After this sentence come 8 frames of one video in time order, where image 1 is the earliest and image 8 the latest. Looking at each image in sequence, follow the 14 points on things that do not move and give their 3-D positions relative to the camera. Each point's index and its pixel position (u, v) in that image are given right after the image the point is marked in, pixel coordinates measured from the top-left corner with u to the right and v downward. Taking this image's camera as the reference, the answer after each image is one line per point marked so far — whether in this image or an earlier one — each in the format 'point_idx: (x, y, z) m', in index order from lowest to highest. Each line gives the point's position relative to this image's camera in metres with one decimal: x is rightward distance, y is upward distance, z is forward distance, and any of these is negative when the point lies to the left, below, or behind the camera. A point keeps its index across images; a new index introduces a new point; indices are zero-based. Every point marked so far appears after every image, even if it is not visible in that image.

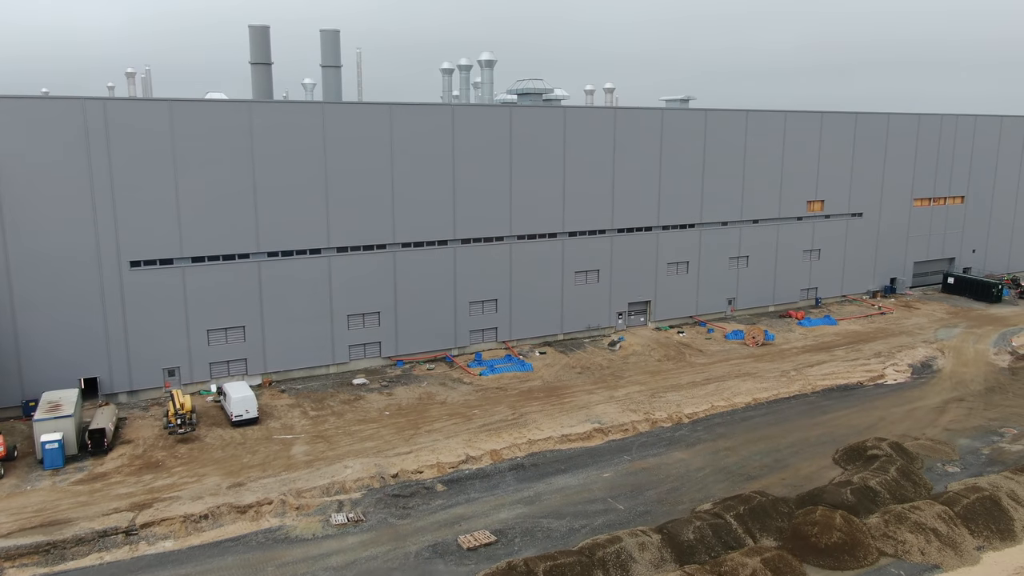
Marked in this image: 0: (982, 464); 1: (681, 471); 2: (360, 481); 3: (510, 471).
0: (+20.1, -7.5, +19.0) m
1: (+7.2, -7.8, +18.9) m
2: (-6.3, -7.9, +18.3) m
3: (-0.1, -7.8, +19.0) m
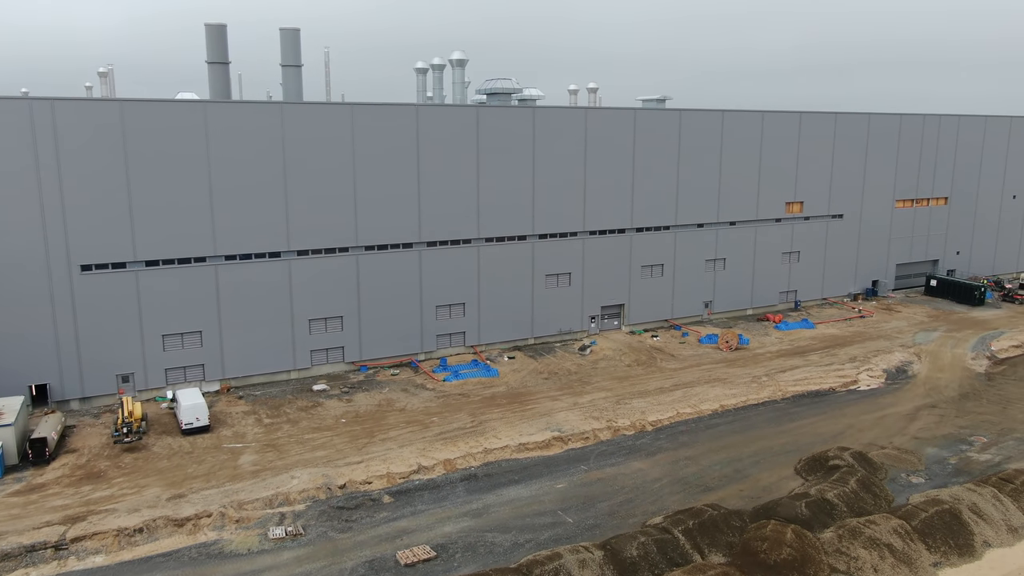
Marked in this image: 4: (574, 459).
0: (+18.1, -7.8, +18.5) m
1: (+5.2, -8.0, +18.3) m
2: (-8.3, -8.2, +17.7) m
3: (-2.1, -8.0, +18.5) m
4: (+2.7, -7.6, +19.8) m
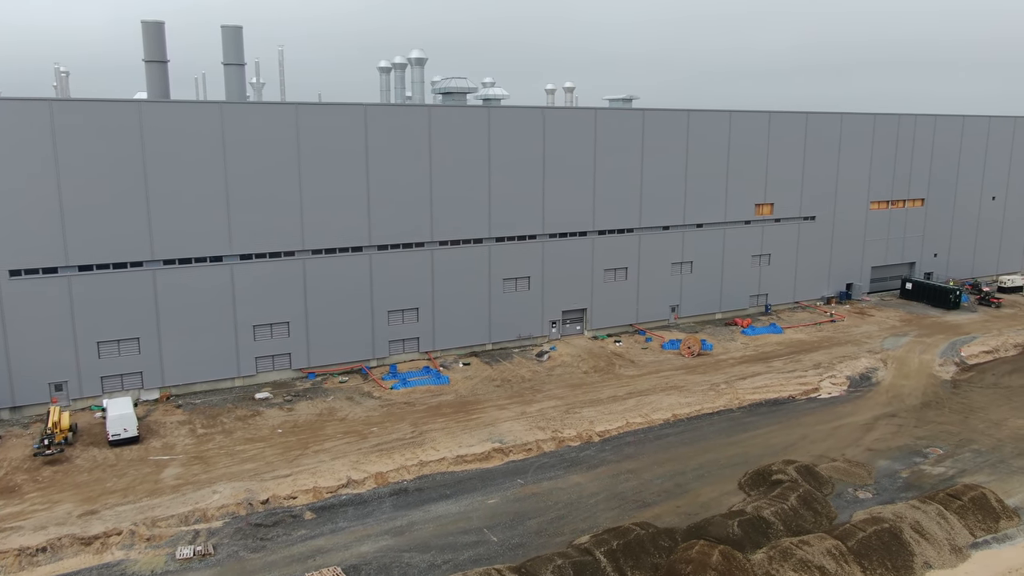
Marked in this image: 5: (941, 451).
0: (+15.4, -8.0, +17.8) m
1: (+2.4, -8.3, +17.6) m
2: (-11.0, -8.4, +17.0) m
3: (-4.9, -8.3, +17.8) m
4: (0.0, -7.9, +19.1) m
5: (+19.2, -7.3, +19.9) m
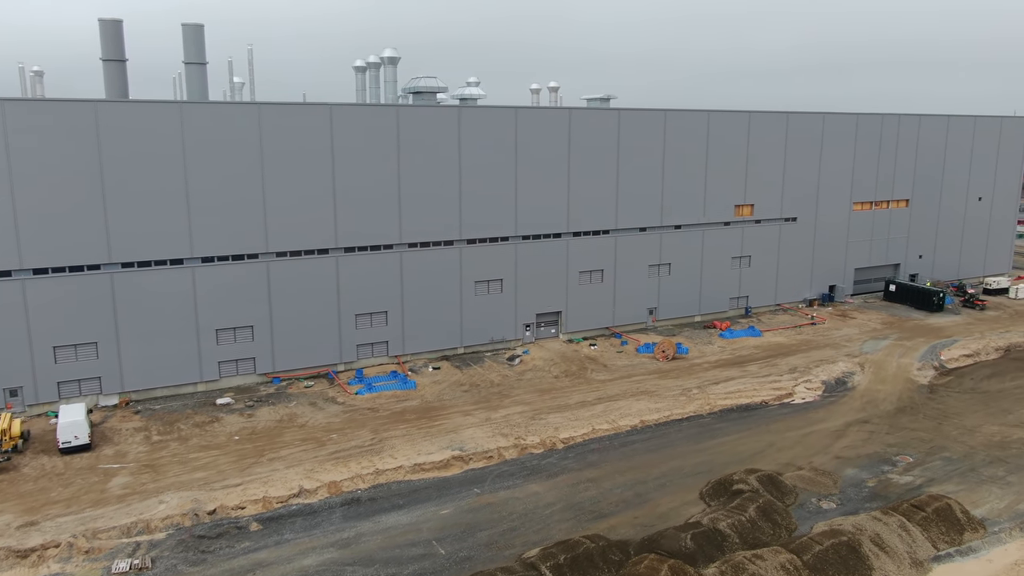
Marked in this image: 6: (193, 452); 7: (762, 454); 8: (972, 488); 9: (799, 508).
0: (+13.6, -8.2, +17.3) m
1: (+0.6, -8.5, +17.1) m
2: (-12.8, -8.6, +16.5) m
3: (-6.7, -8.5, +17.3) m
4: (-1.8, -8.1, +18.6) m
5: (+17.4, -7.5, +19.4) m
6: (-14.2, -7.3, +19.9) m
7: (+11.1, -7.4, +19.8) m
8: (+18.4, -8.0, +17.8) m
9: (+10.8, -8.3, +16.8) m
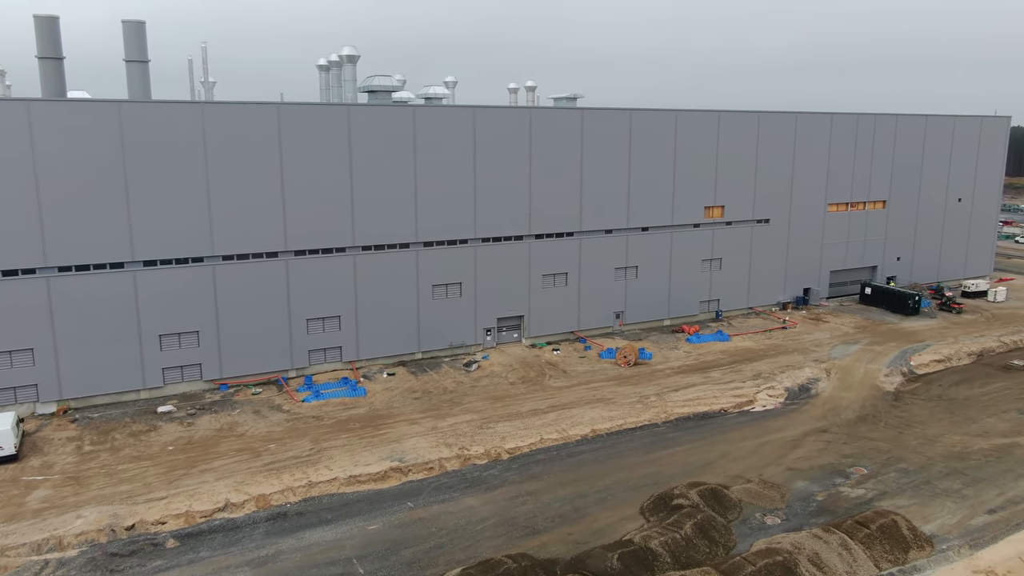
0: (+11.1, -8.4, +16.6) m
1: (-1.9, -8.7, +16.4) m
2: (-15.3, -8.8, +15.9) m
3: (-9.2, -8.7, +16.6) m
4: (-4.3, -8.3, +17.9) m
5: (+14.9, -7.7, +18.7) m
6: (-16.8, -7.5, +19.2) m
7: (+8.6, -7.6, +19.1) m
8: (+15.9, -8.2, +17.1) m
9: (+8.3, -8.5, +16.1) m
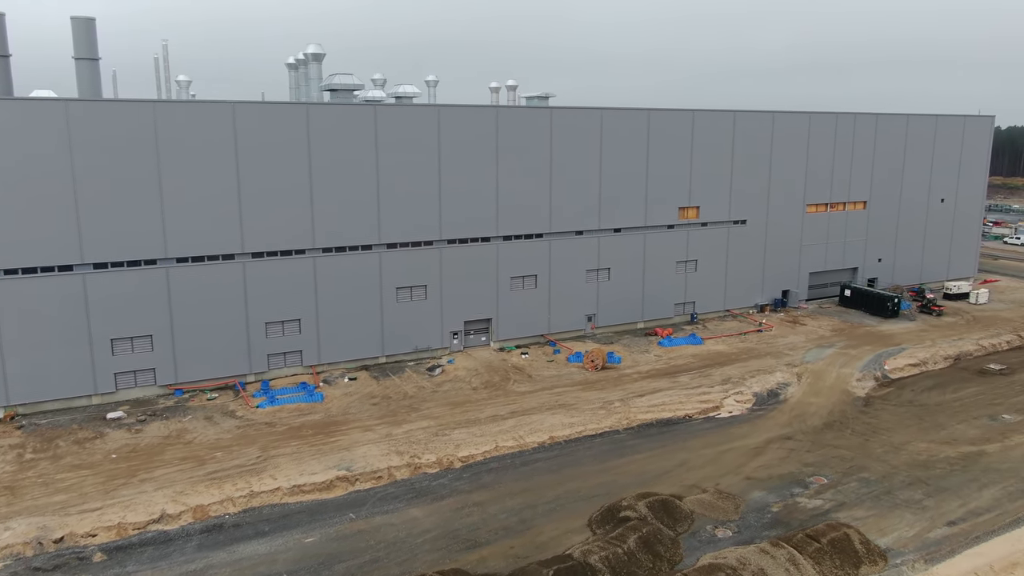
0: (+9.0, -8.6, +16.0) m
1: (-4.0, -8.8, +15.9) m
2: (-17.4, -9.0, +15.3) m
3: (-11.3, -8.9, +16.1) m
4: (-6.4, -8.4, +17.4) m
5: (+12.8, -7.9, +18.1) m
6: (-18.9, -7.7, +18.6) m
7: (+6.5, -7.8, +18.5) m
8: (+13.8, -8.4, +16.6) m
9: (+6.2, -8.7, +15.6) m
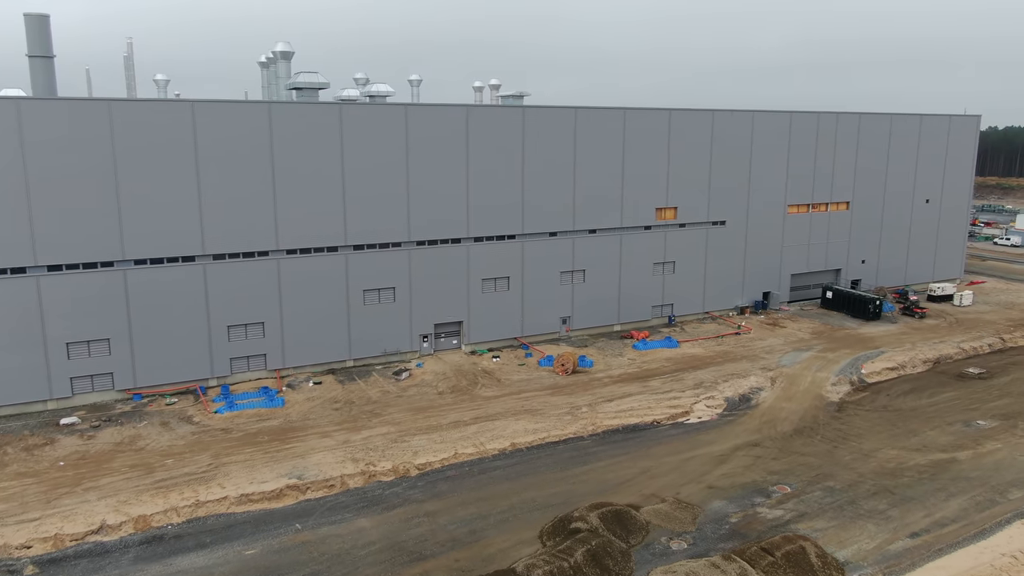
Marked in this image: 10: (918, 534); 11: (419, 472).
0: (+7.2, -8.7, +15.5) m
1: (-5.8, -9.0, +15.4) m
2: (-19.2, -9.1, +14.8) m
3: (-13.1, -9.0, +15.6) m
4: (-8.2, -8.6, +16.9) m
5: (+11.0, -8.0, +17.6) m
6: (-20.7, -7.8, +18.1) m
7: (+4.7, -7.9, +18.0) m
8: (+12.0, -8.5, +16.1) m
9: (+4.4, -8.8, +15.1) m
10: (+14.4, -8.7, +15.7) m
11: (-4.0, -7.8, +18.8) m
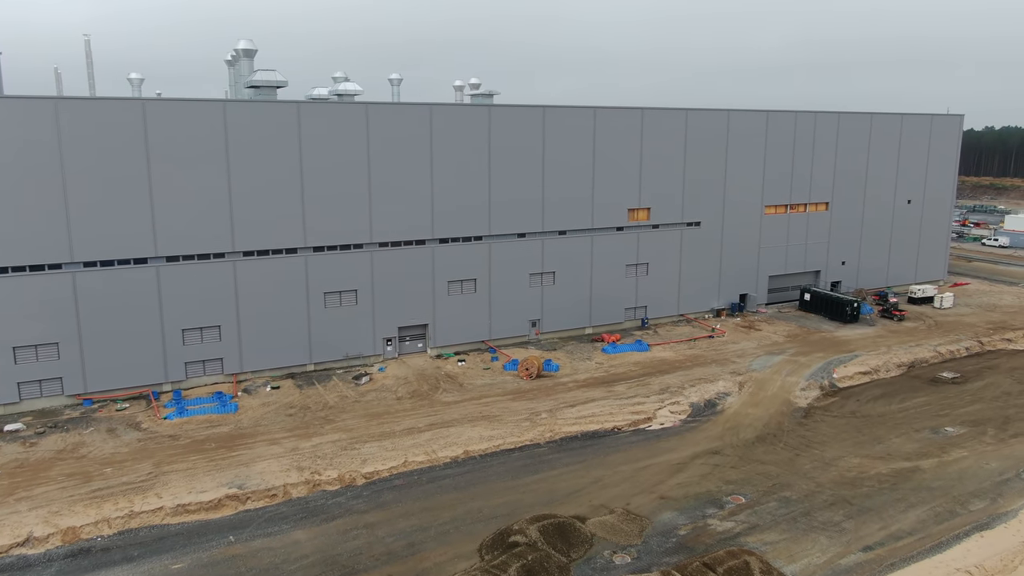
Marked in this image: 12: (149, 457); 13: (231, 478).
0: (+5.1, -8.9, +15.0) m
1: (-7.9, -9.1, +14.8) m
2: (-21.3, -9.3, +14.3) m
3: (-15.2, -9.2, +15.0) m
4: (-10.3, -8.7, +16.3) m
5: (+8.9, -8.1, +17.1) m
6: (-22.8, -8.0, +17.6) m
7: (+2.6, -8.1, +17.5) m
8: (+9.9, -8.7, +15.5) m
9: (+2.3, -9.0, +14.5) m
10: (+12.3, -8.9, +15.2) m
11: (-6.1, -7.9, +18.3) m
12: (-15.8, -7.3, +19.4) m
13: (-11.5, -7.8, +18.2) m
